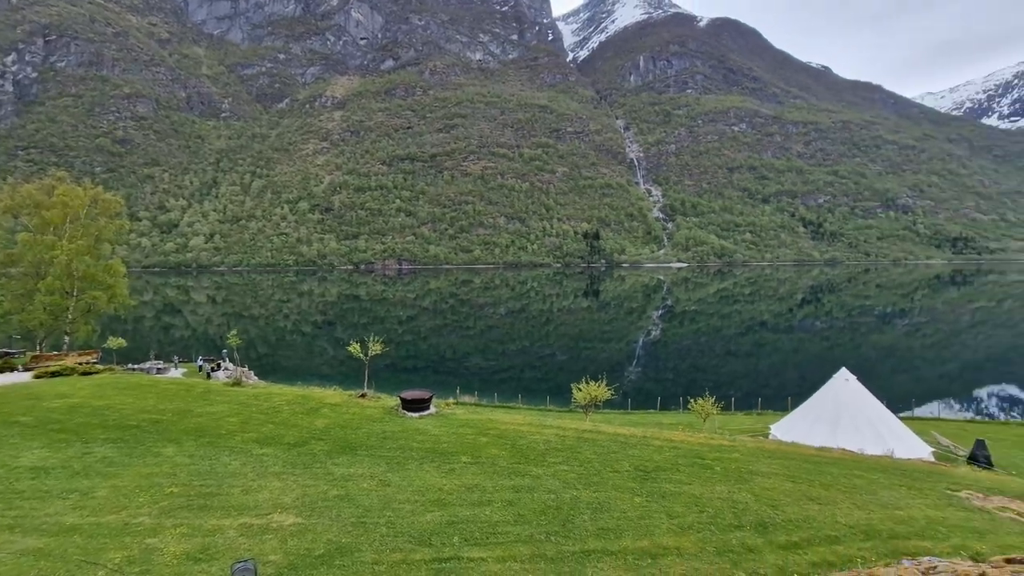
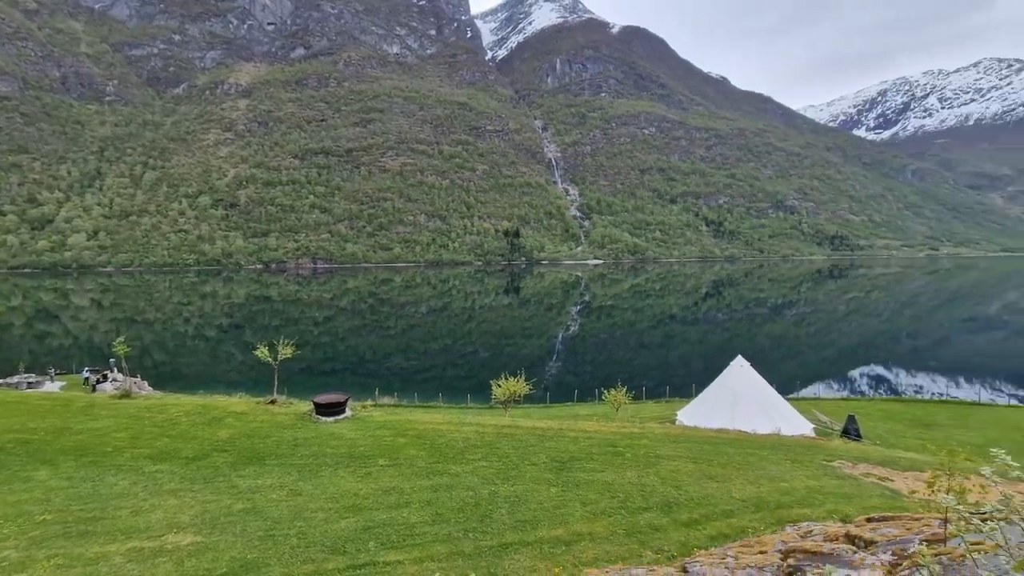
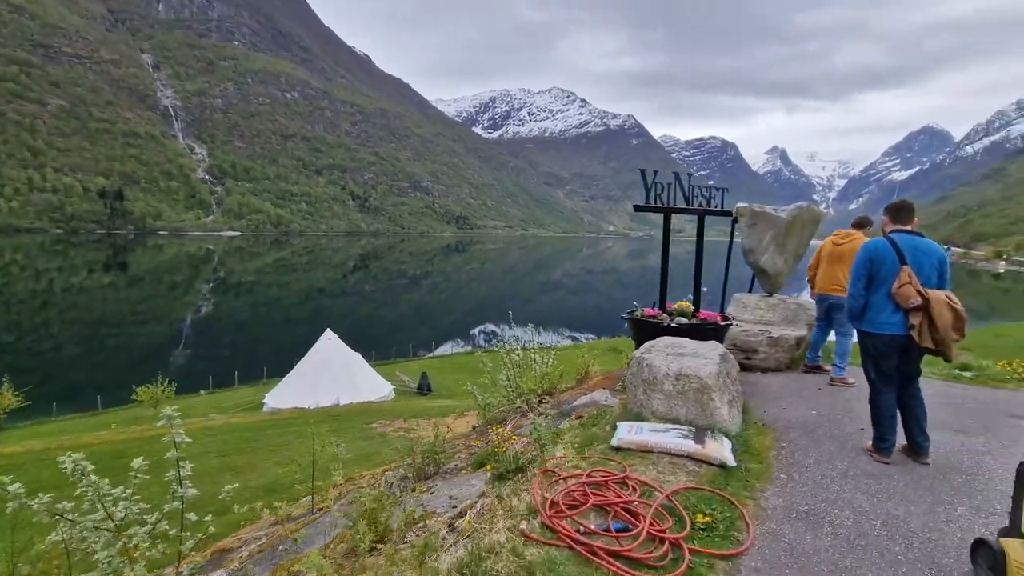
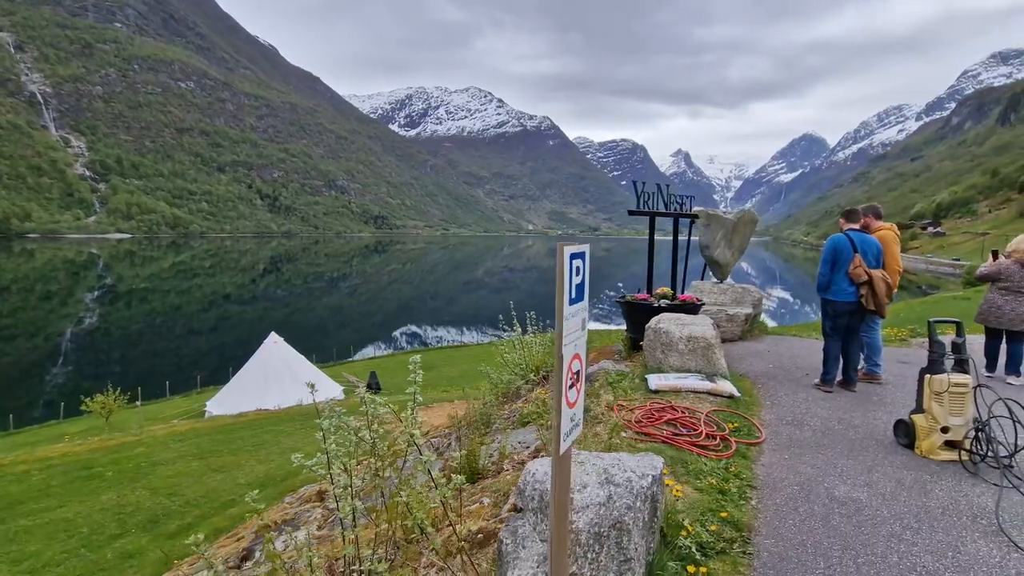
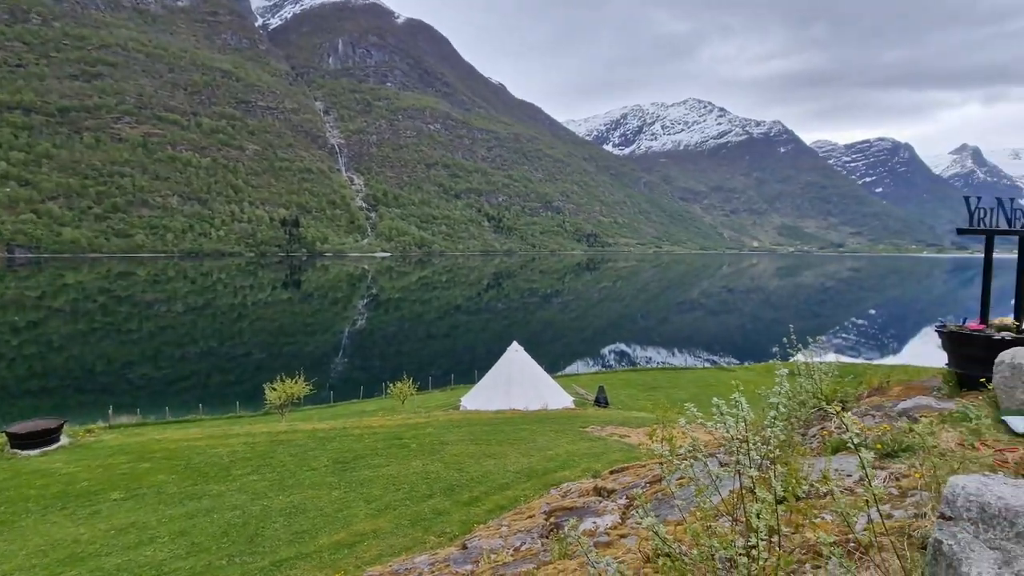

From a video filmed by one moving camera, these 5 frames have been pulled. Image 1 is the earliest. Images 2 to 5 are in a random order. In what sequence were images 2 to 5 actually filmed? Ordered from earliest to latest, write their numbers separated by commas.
2, 5, 4, 3
